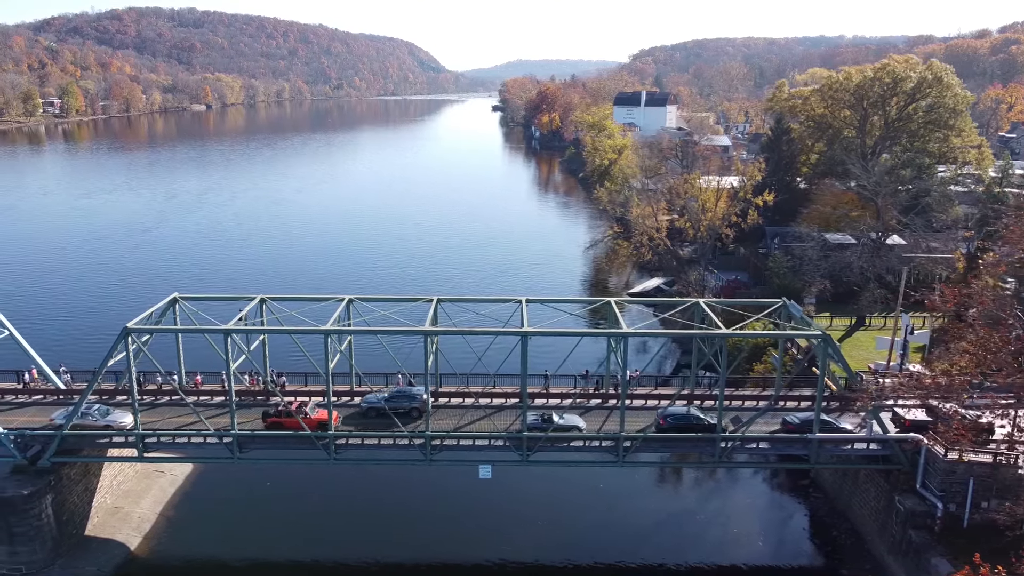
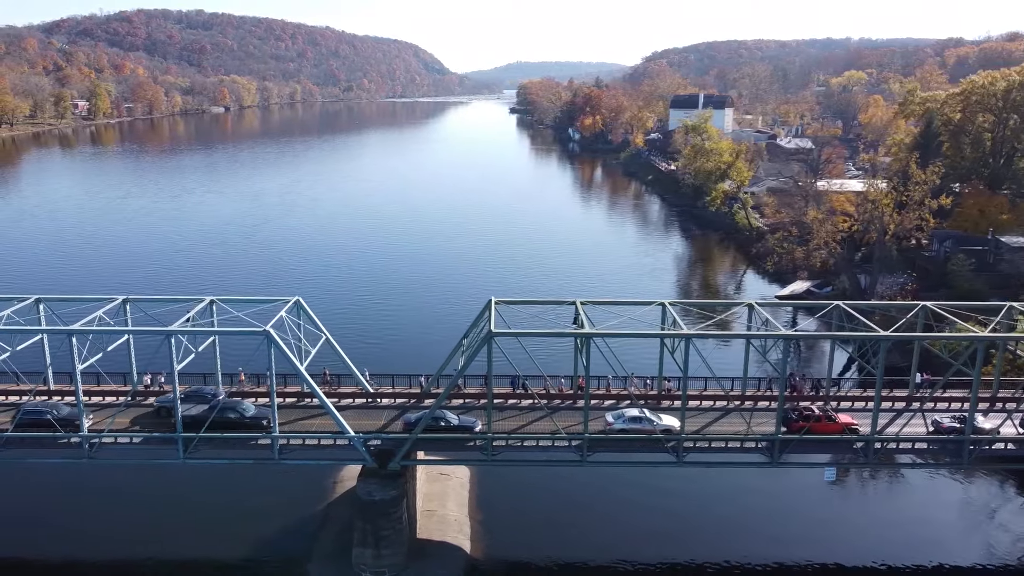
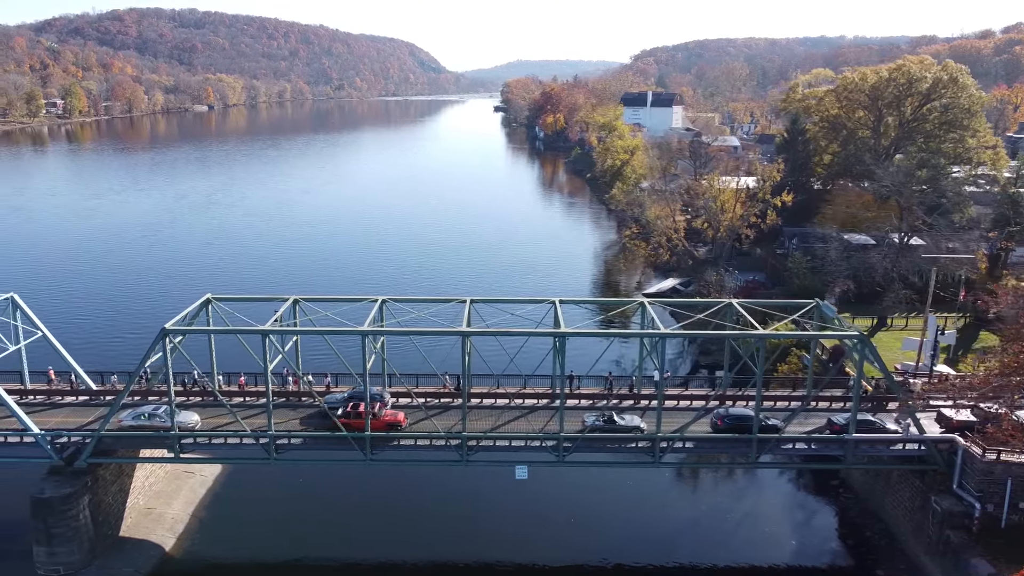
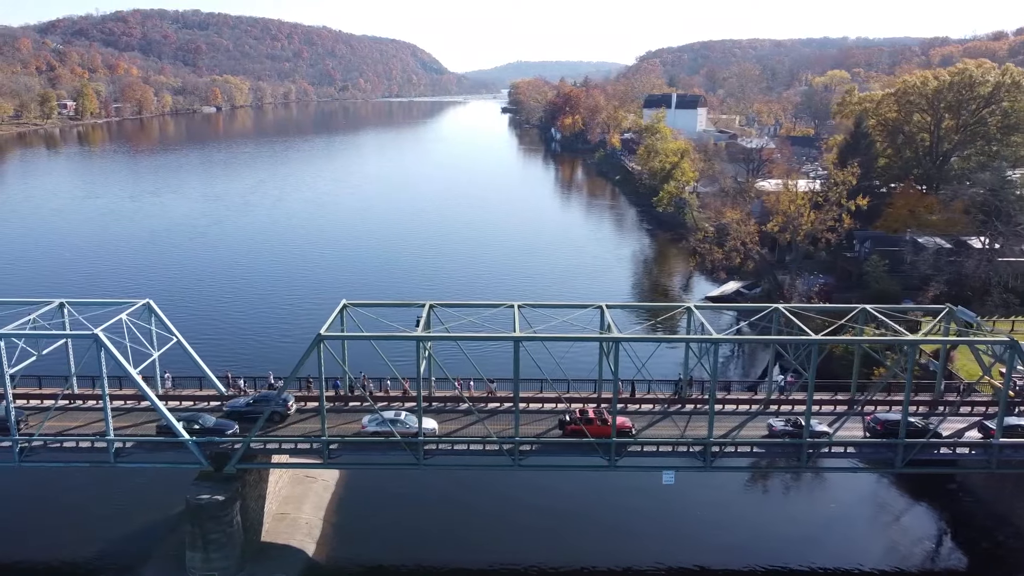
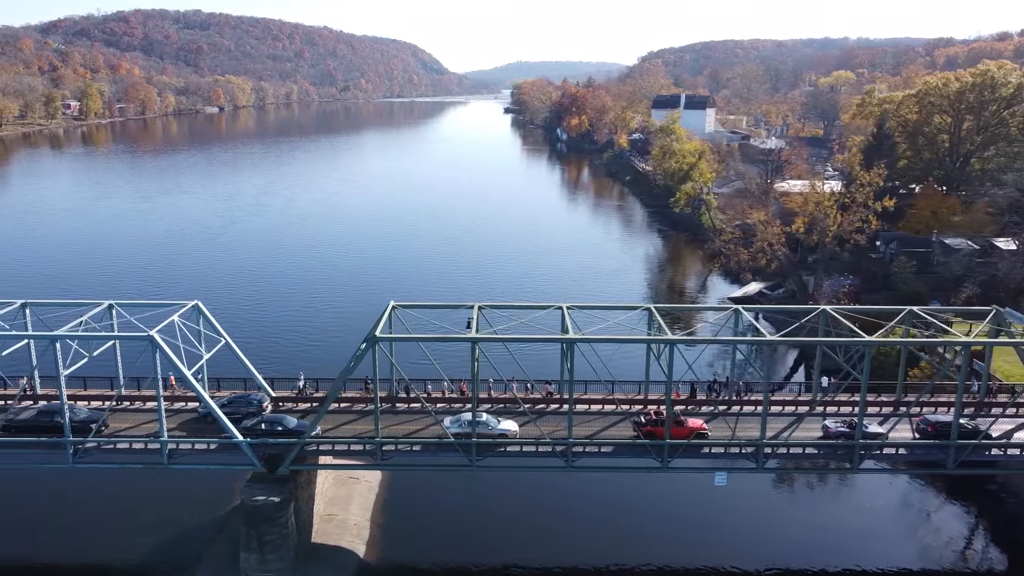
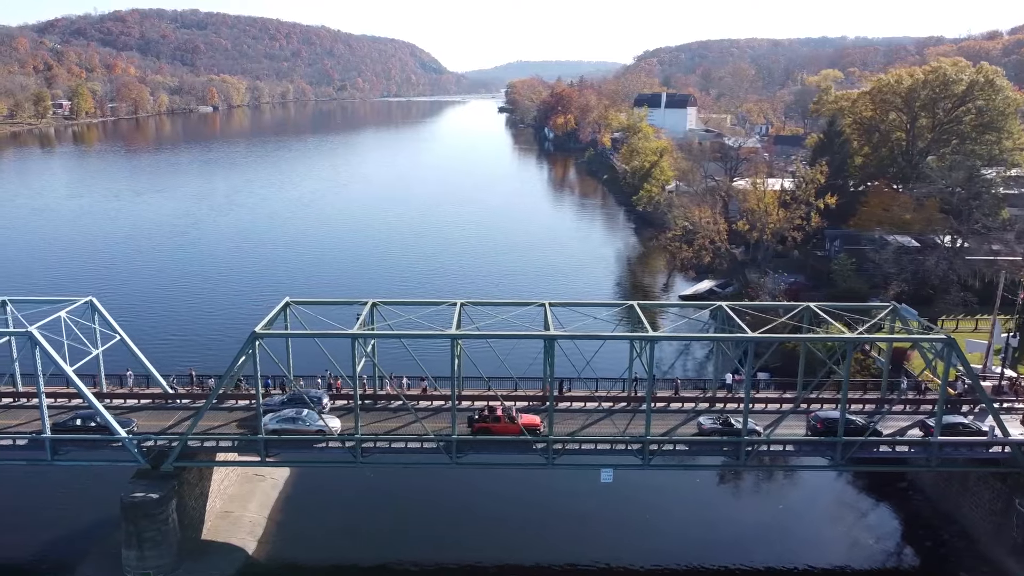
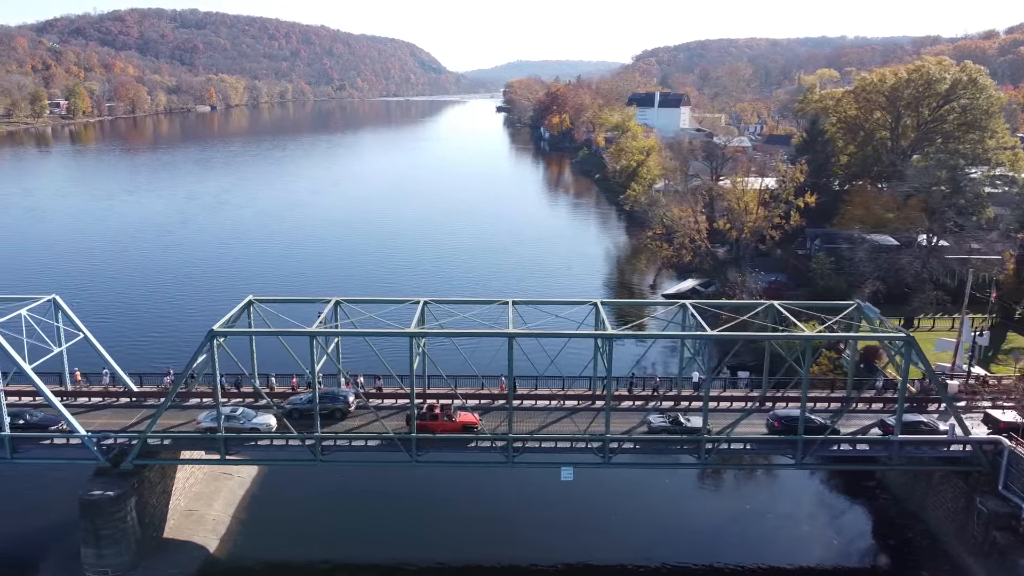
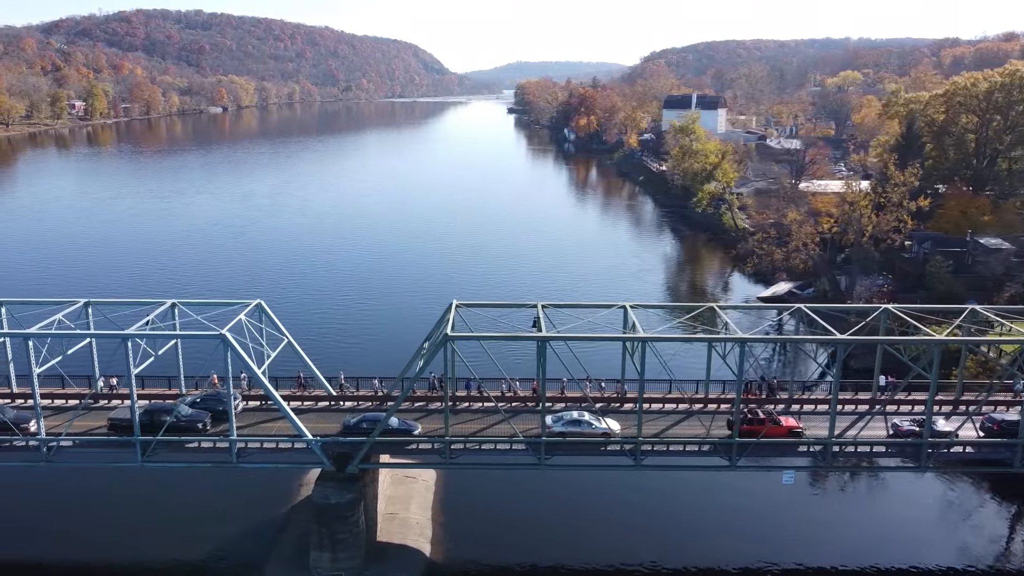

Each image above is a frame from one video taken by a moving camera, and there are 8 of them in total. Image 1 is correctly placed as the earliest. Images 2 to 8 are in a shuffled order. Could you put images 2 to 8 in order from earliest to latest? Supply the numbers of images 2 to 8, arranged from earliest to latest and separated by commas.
3, 7, 6, 4, 5, 8, 2
